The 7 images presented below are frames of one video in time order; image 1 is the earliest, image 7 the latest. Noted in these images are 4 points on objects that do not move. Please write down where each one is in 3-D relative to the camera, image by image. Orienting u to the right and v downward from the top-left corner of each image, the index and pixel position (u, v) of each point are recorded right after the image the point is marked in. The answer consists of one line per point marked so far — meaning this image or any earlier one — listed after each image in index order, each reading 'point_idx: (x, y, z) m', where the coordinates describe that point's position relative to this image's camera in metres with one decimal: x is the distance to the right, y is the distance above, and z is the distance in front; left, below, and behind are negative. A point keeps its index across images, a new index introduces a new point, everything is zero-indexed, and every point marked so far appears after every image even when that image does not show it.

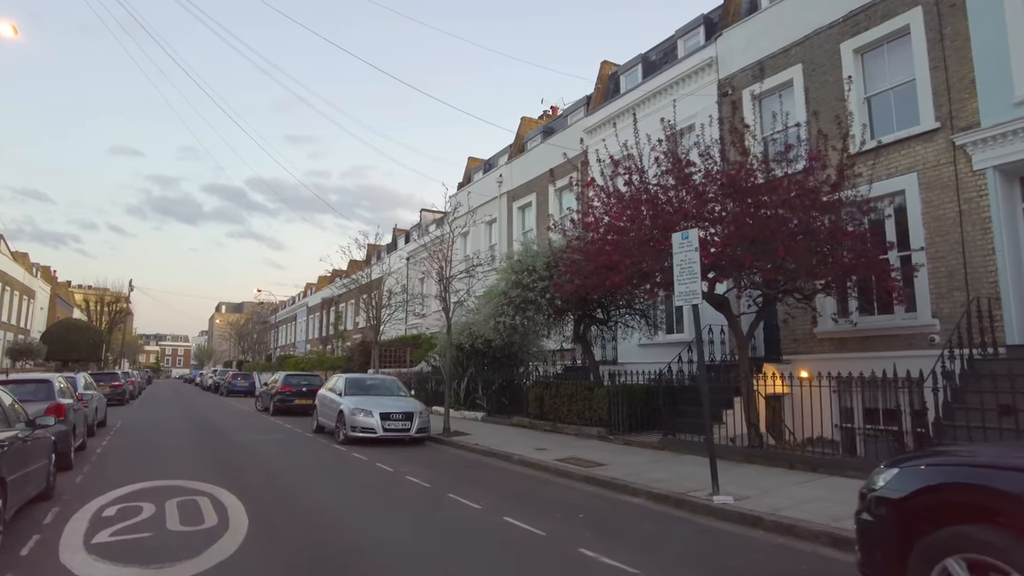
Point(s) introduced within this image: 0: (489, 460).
0: (-0.4, -3.0, +11.9) m
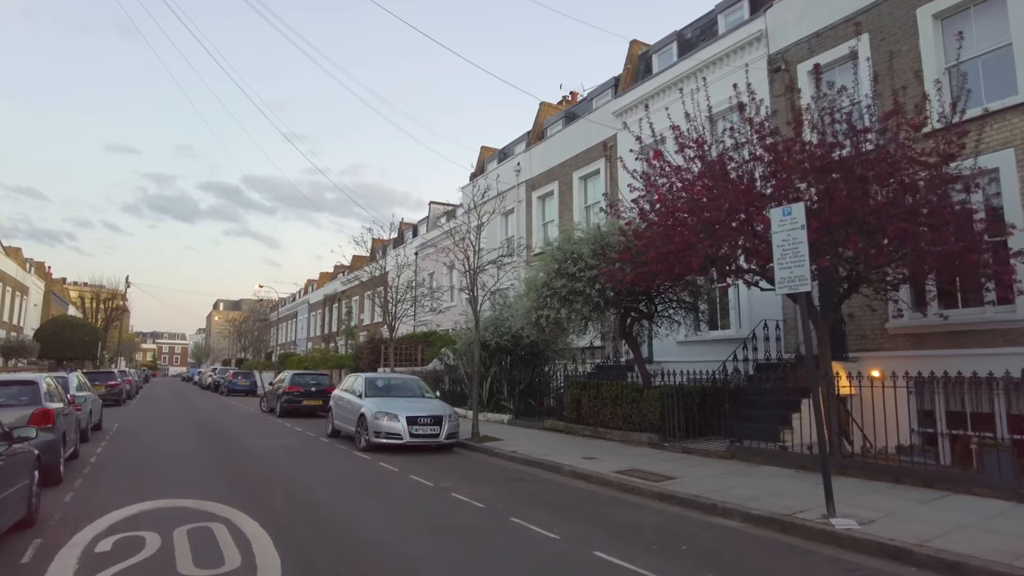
0: (+0.3, -2.8, +10.6) m
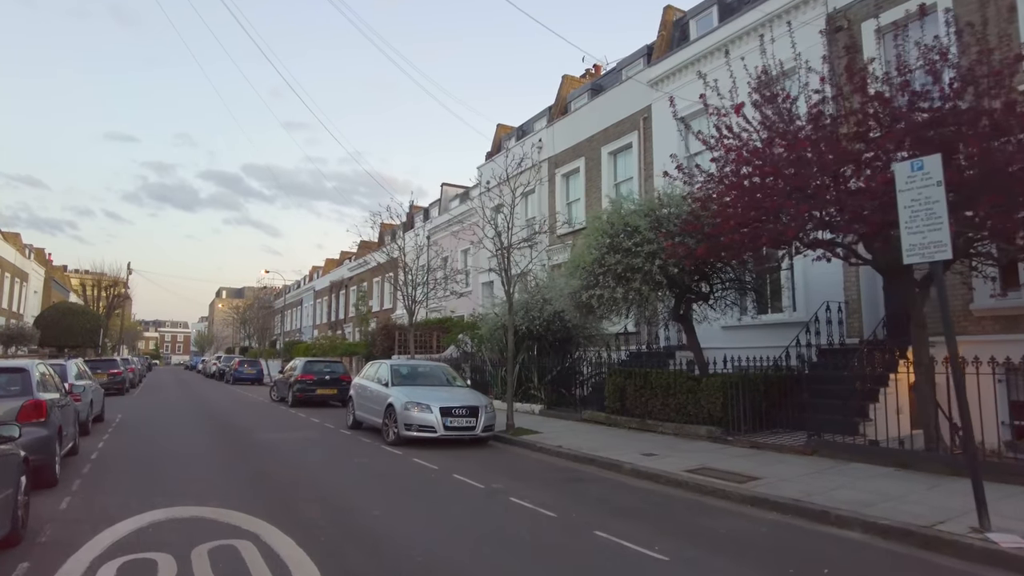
0: (+1.1, -2.5, +9.4) m
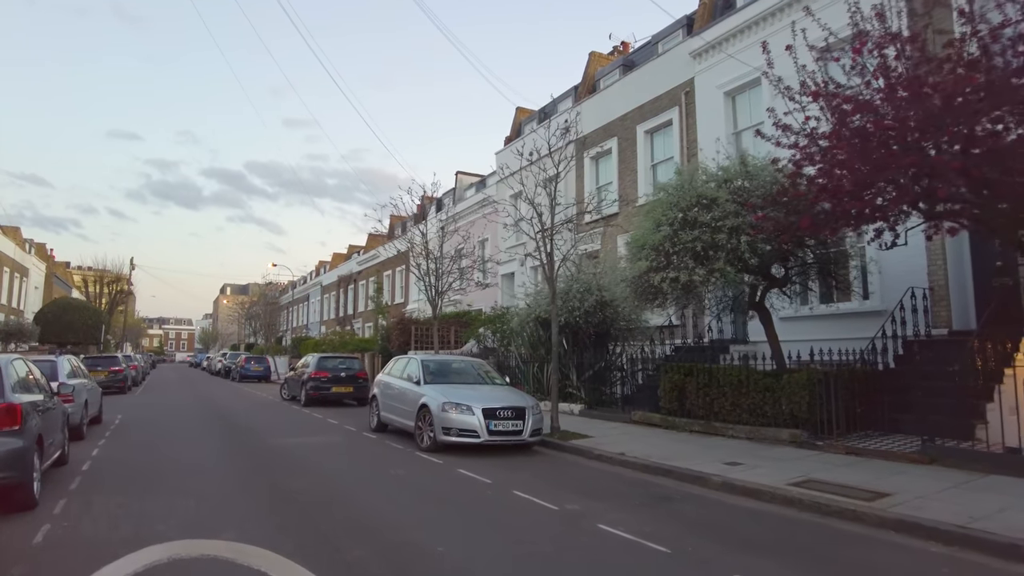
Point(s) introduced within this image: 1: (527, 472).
0: (+1.8, -2.3, +8.0) m
1: (+0.2, -2.3, +8.5) m
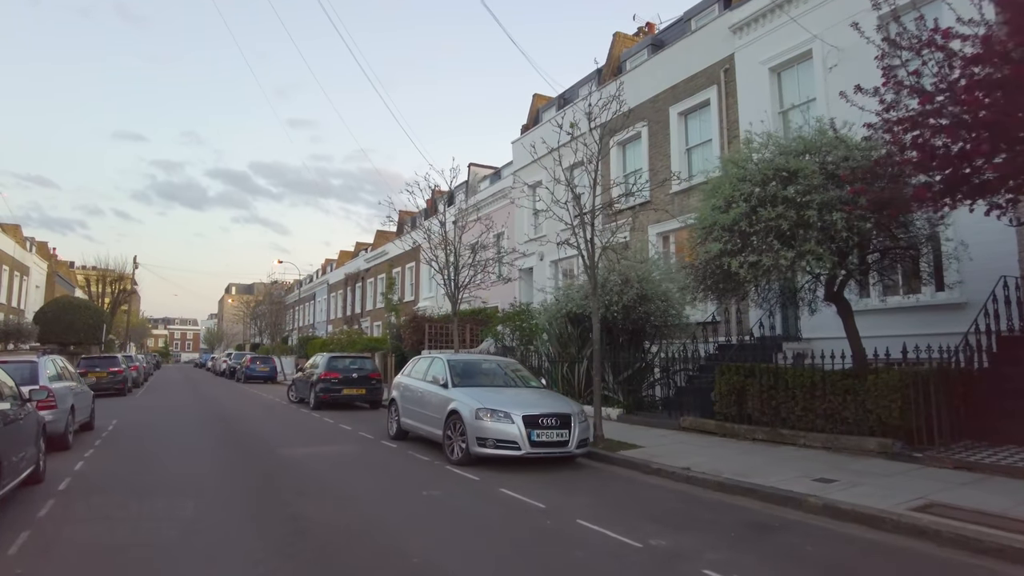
0: (+2.3, -2.1, +6.6) m
1: (+0.7, -2.1, +7.2) m
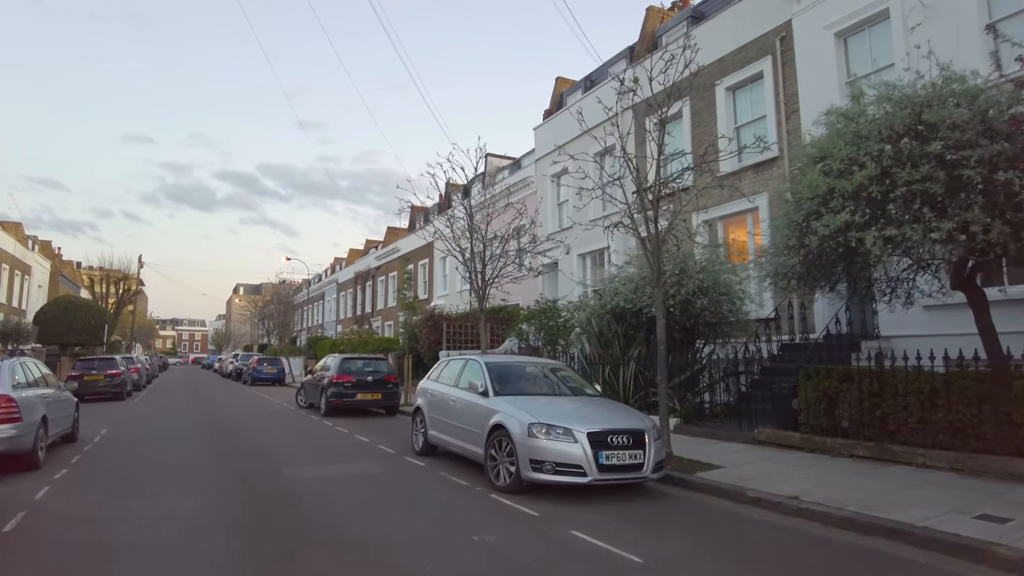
0: (+2.9, -2.0, +5.0) m
1: (+1.3, -2.0, +5.6) m
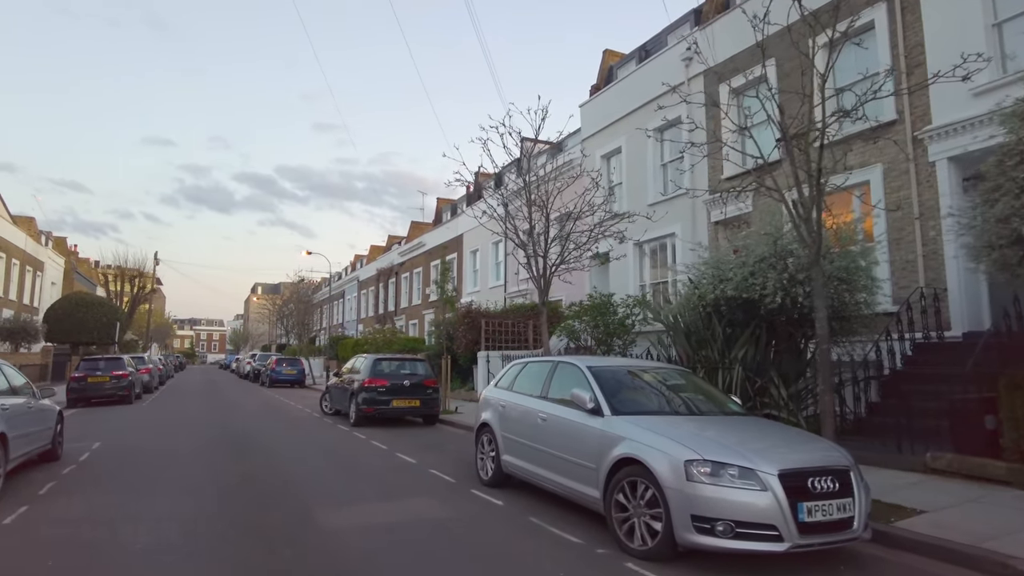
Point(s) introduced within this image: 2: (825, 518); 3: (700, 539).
0: (+3.9, -1.7, +2.6) m
1: (+2.3, -1.8, +3.3) m
2: (+2.0, -1.5, +4.6) m
3: (+1.2, -1.6, +4.5) m
